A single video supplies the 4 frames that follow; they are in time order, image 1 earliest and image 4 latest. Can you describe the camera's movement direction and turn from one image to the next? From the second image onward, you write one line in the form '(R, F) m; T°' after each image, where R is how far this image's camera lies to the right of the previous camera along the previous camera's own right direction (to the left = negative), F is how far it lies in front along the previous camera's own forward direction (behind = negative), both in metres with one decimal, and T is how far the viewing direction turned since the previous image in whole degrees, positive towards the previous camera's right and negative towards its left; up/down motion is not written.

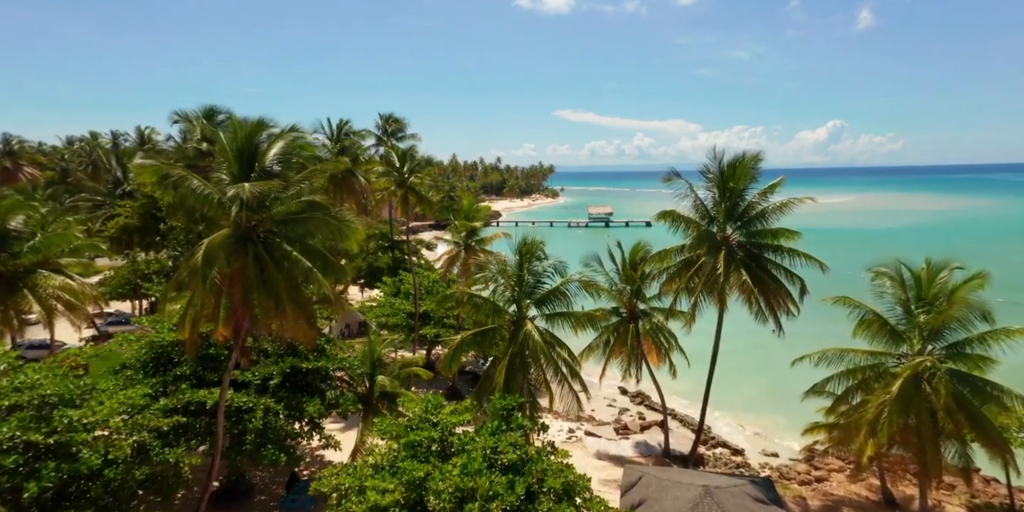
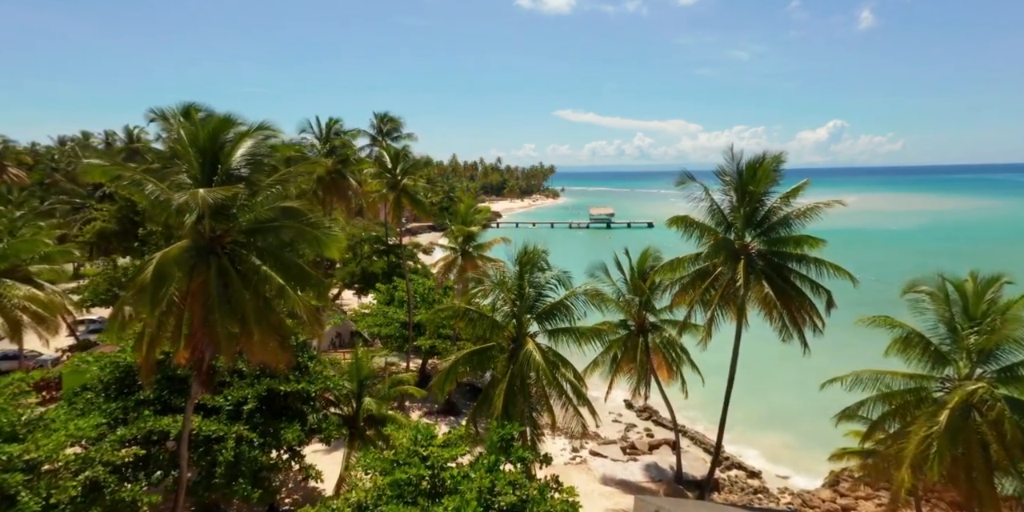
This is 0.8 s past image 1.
(0.0, +1.3) m; 0°
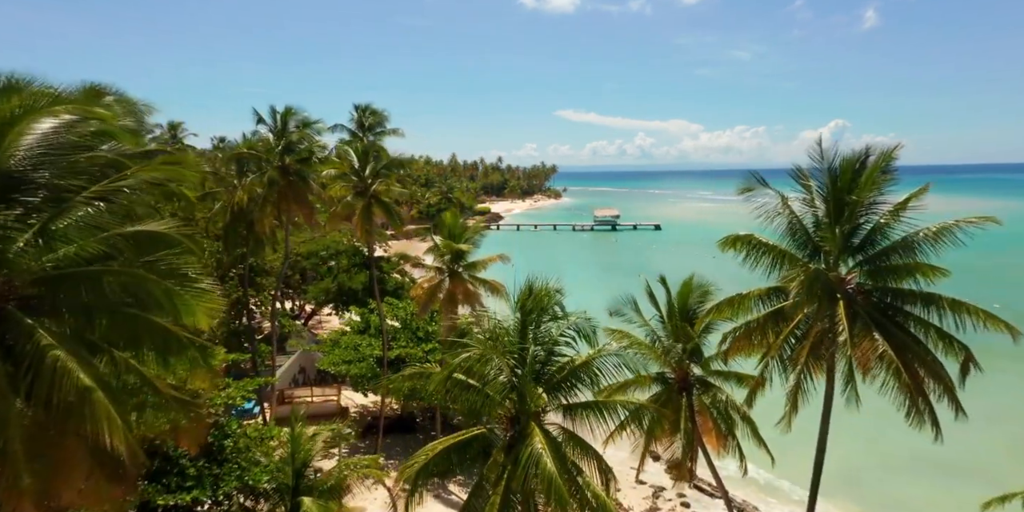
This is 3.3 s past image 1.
(0.0, +4.1) m; 0°
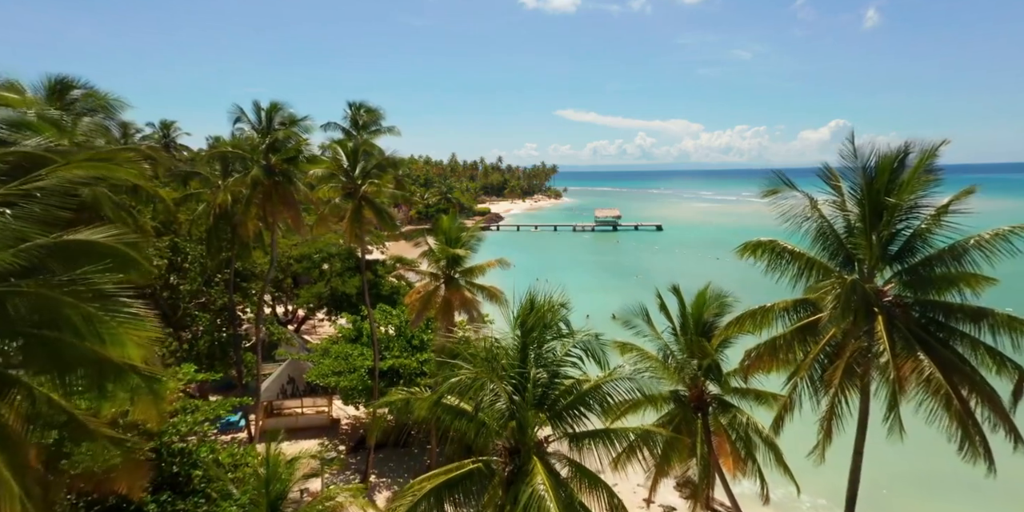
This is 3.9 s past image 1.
(0.0, +1.0) m; 0°
